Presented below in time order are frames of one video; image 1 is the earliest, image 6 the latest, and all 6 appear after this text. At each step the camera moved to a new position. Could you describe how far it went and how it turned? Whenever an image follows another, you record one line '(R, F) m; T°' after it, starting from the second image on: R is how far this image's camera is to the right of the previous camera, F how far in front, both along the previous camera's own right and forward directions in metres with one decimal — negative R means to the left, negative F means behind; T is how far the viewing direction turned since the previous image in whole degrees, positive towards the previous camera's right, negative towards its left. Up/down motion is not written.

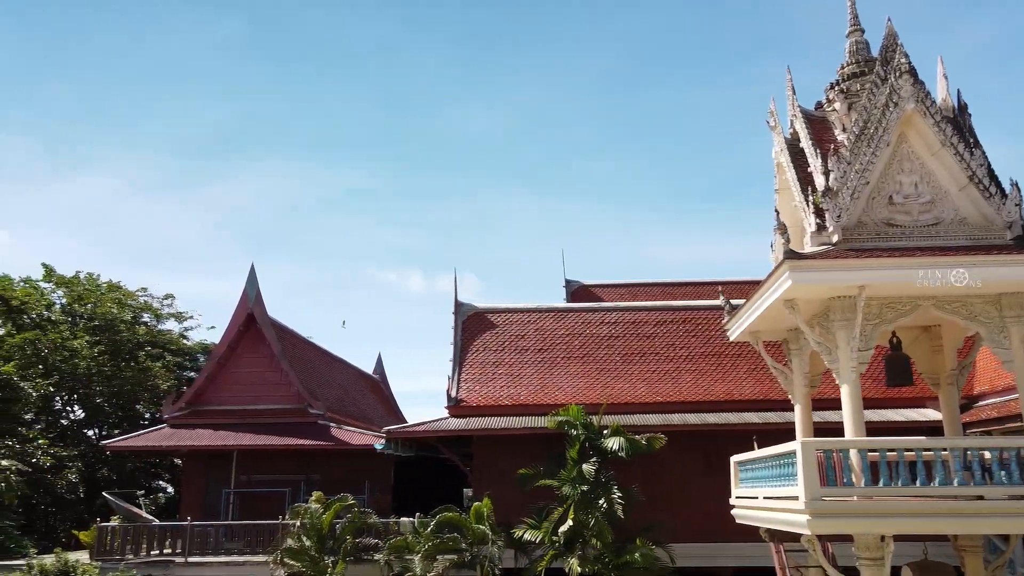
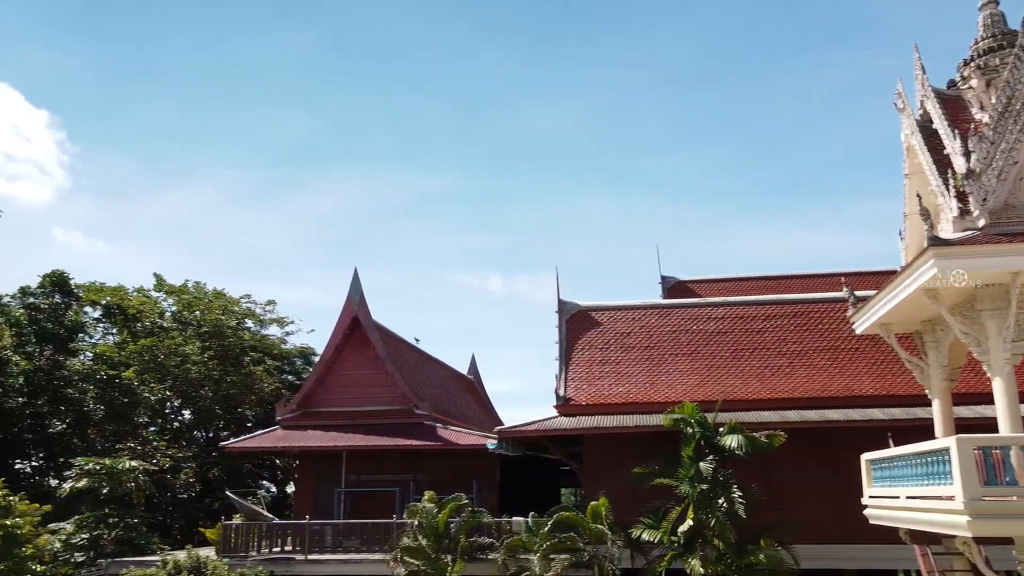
(-0.4, 0.0) m; -6°
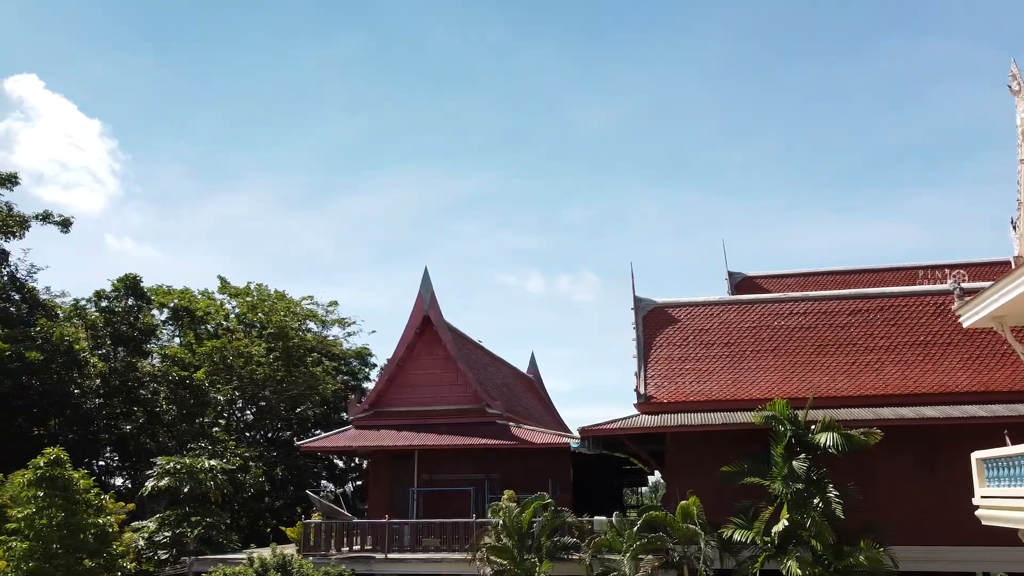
(-0.6, +0.1) m; -3°
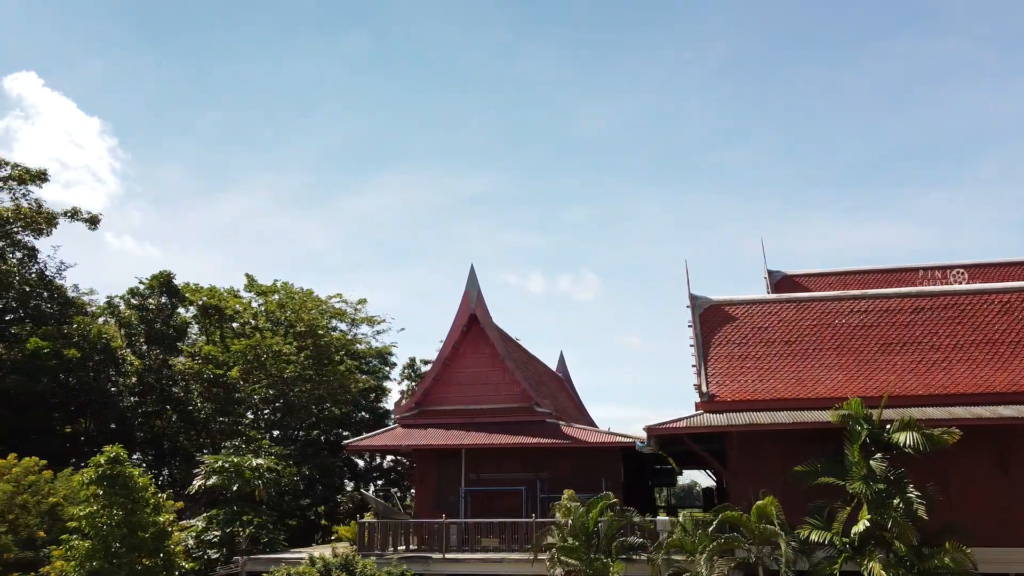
(-1.0, +0.2) m; 0°
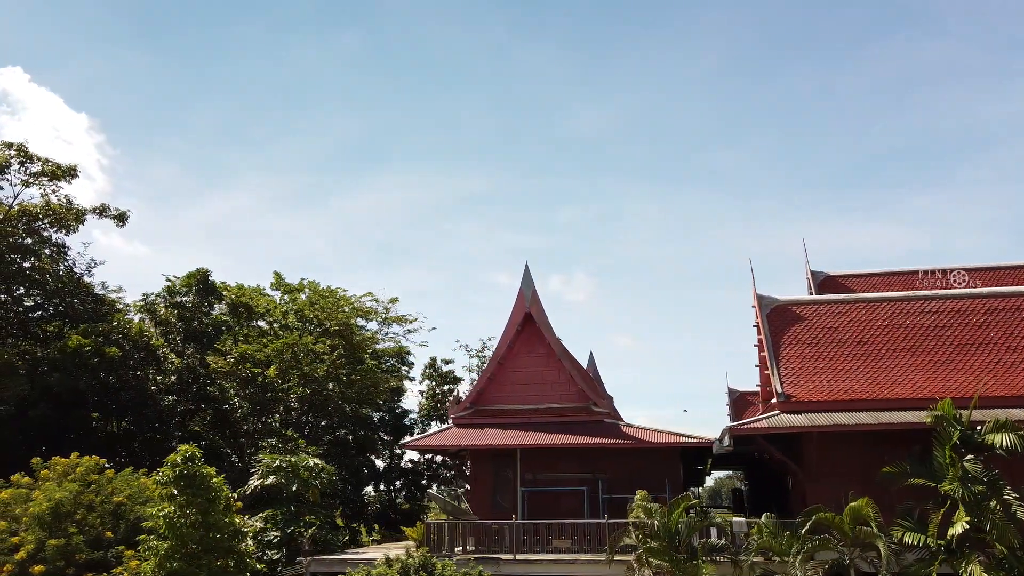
(-1.3, +0.1) m; +1°
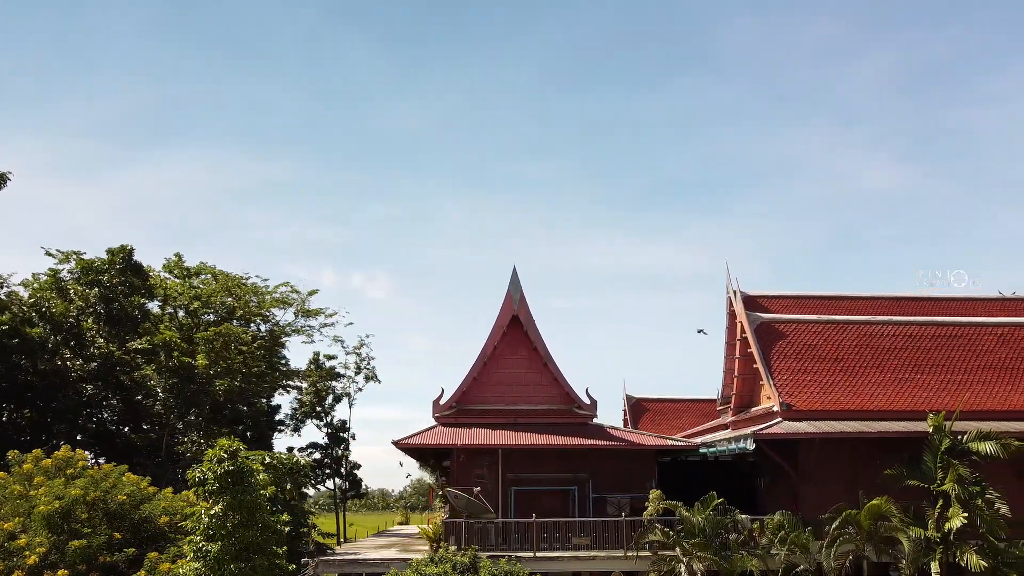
(-3.8, +0.2) m; +14°
